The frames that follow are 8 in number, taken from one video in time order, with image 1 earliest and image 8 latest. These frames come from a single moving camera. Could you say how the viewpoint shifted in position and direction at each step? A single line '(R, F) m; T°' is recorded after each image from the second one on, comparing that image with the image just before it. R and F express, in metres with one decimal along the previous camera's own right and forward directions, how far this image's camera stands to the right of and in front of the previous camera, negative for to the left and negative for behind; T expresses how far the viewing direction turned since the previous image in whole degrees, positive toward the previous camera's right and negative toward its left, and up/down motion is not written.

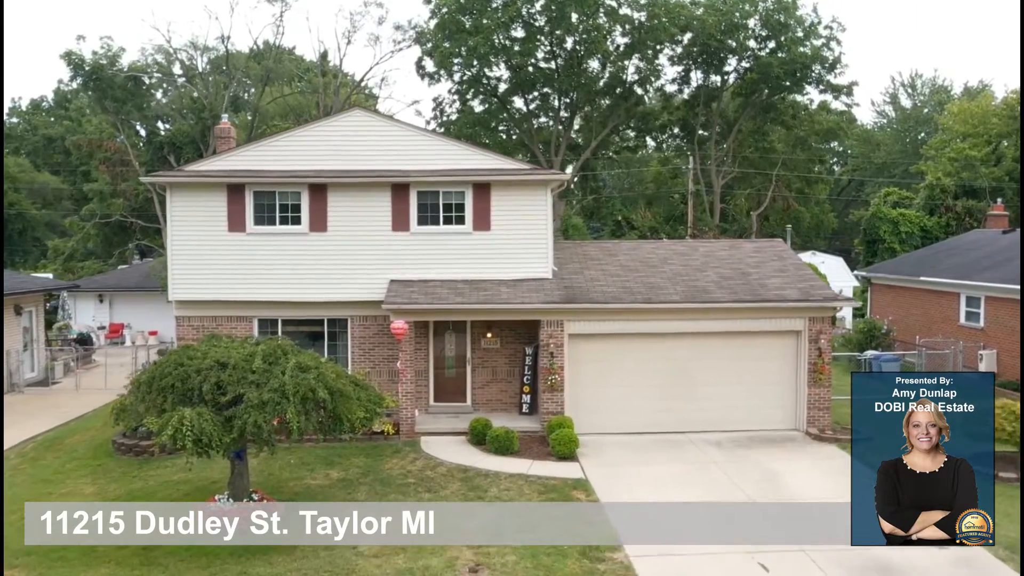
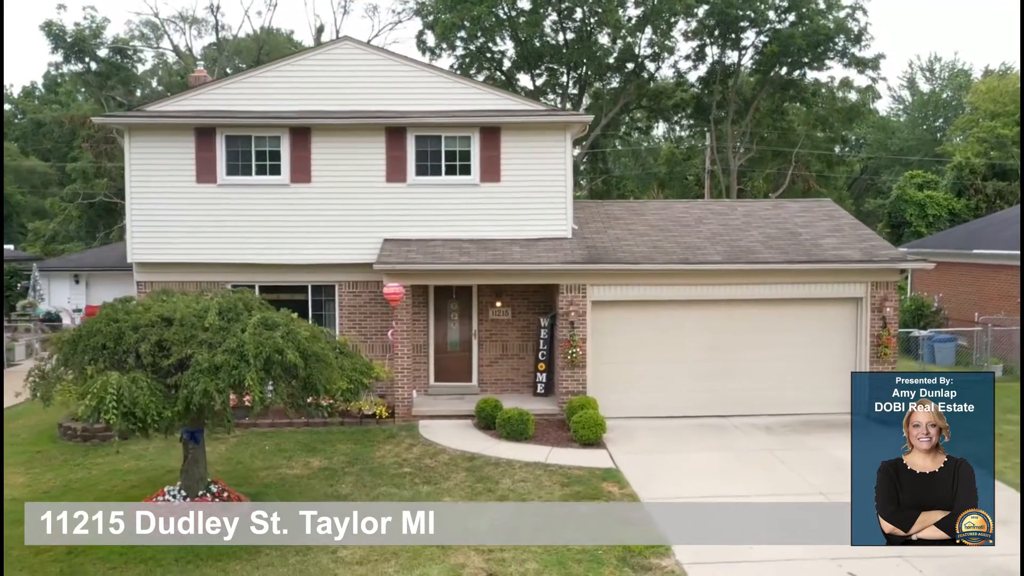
(-0.1, +2.1) m; 0°
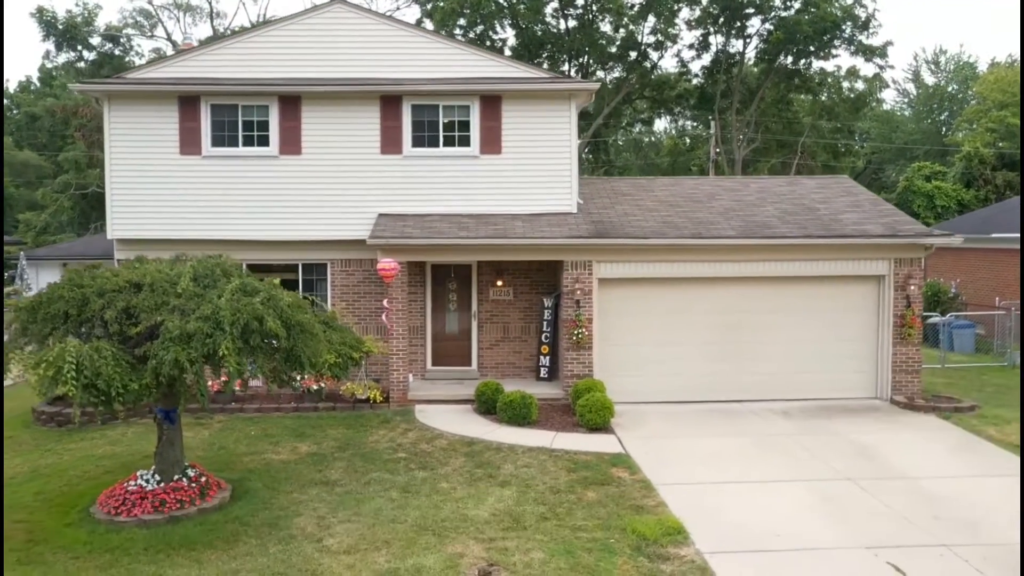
(0.0, +0.7) m; 0°
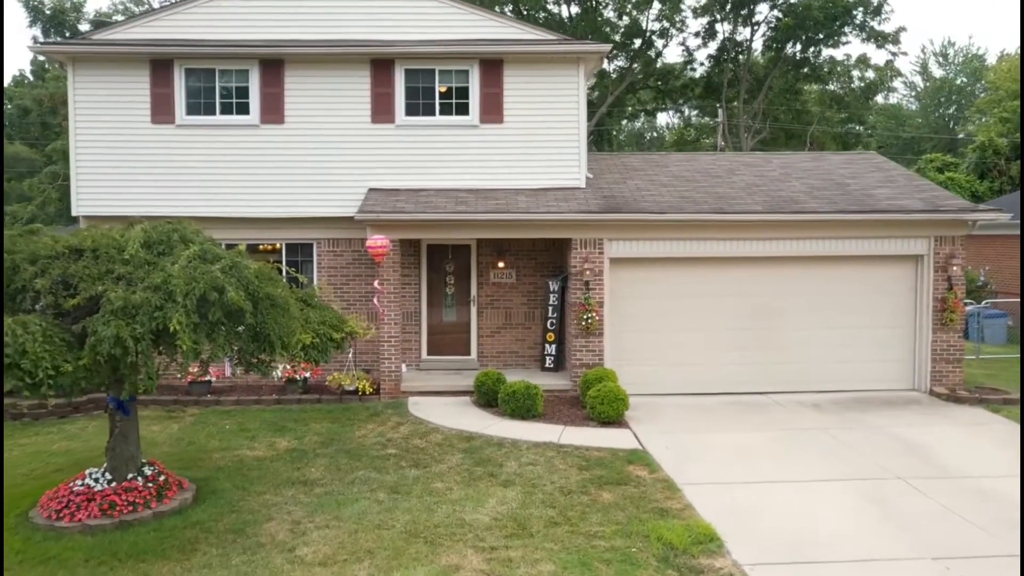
(0.0, +1.1) m; 0°
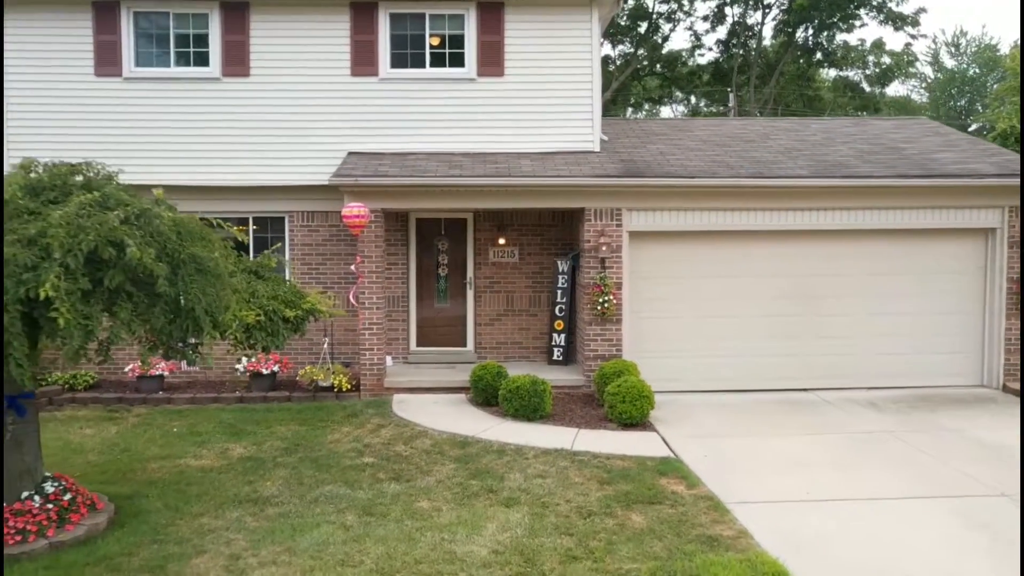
(0.0, +1.6) m; 0°
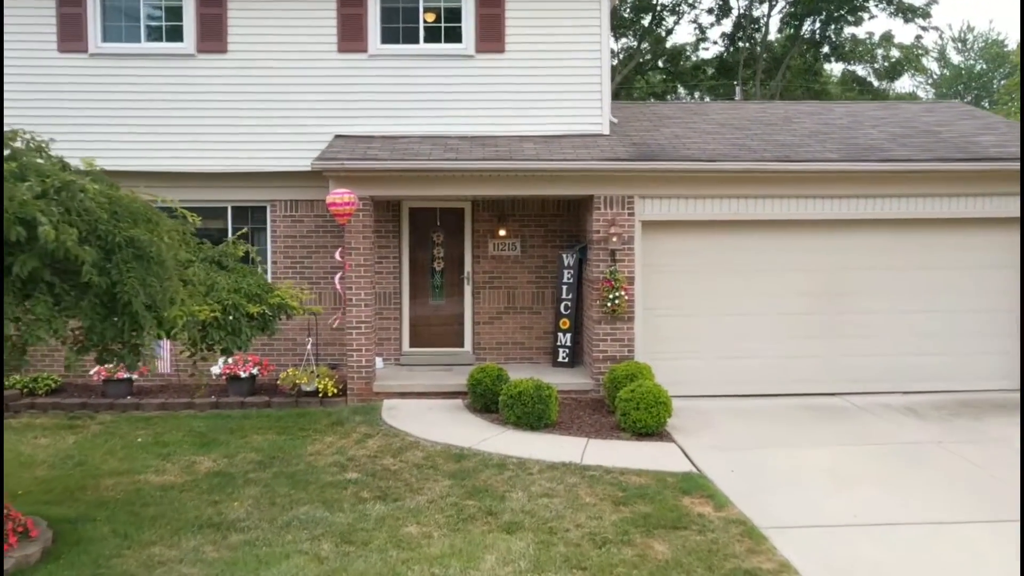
(0.0, +0.8) m; 0°
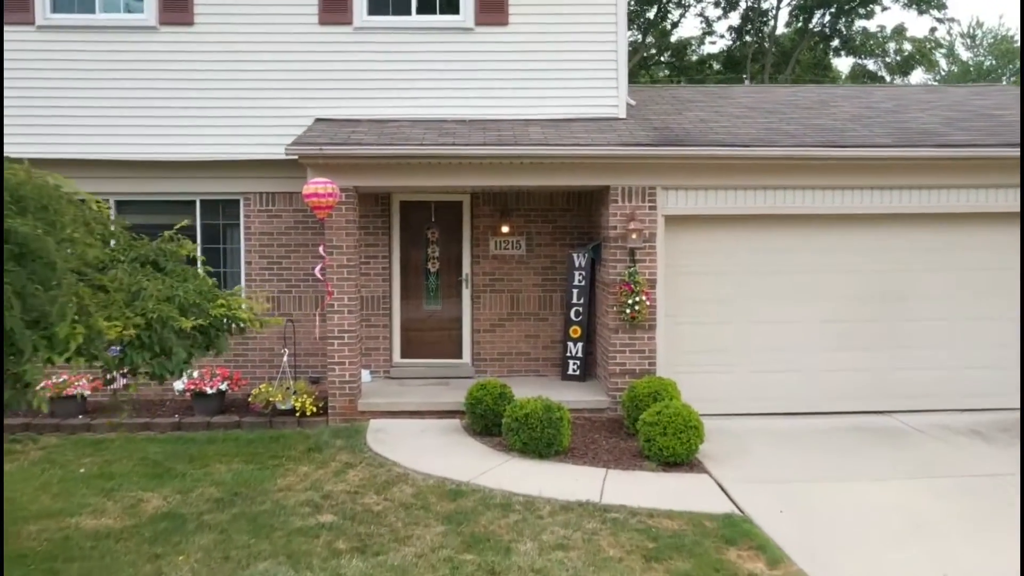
(0.0, +1.0) m; 0°
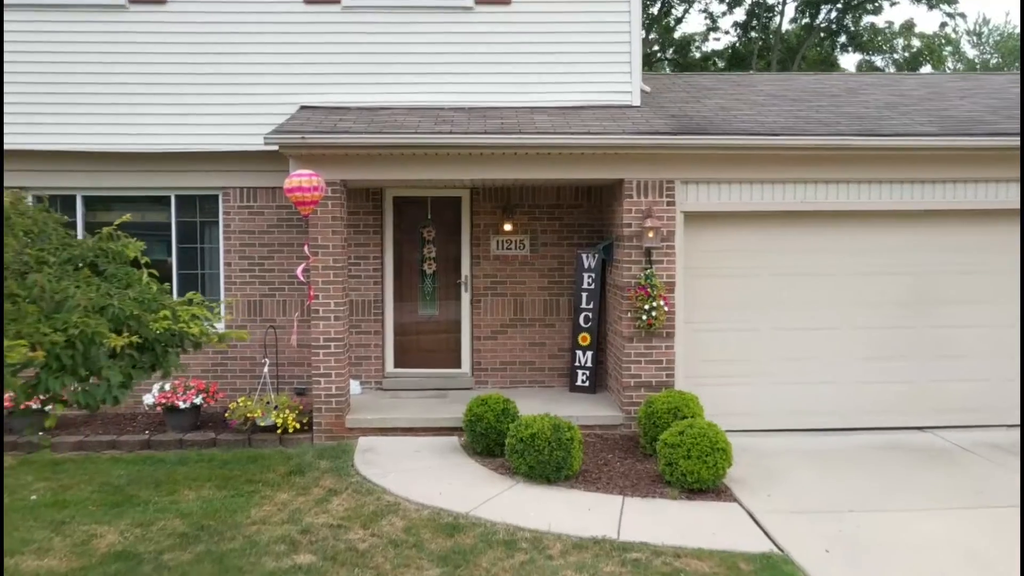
(0.0, +0.7) m; 0°
